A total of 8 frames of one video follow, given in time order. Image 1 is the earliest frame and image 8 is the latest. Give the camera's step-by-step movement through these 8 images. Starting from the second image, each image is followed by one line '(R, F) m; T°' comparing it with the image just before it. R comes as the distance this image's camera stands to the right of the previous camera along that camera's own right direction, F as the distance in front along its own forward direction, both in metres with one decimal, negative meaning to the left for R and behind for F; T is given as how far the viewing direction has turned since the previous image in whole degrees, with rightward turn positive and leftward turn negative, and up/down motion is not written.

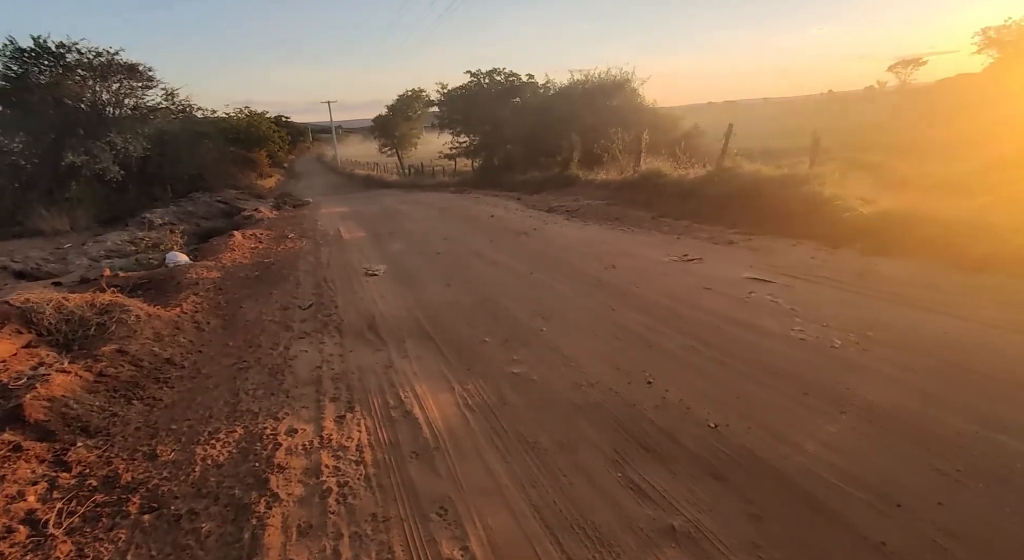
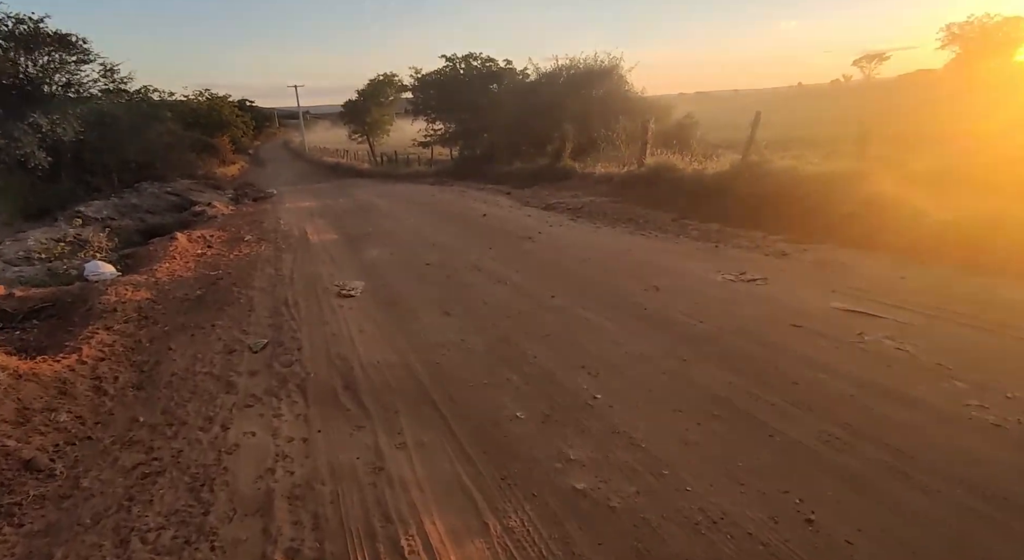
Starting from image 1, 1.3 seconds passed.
(-0.6, +1.9) m; +3°
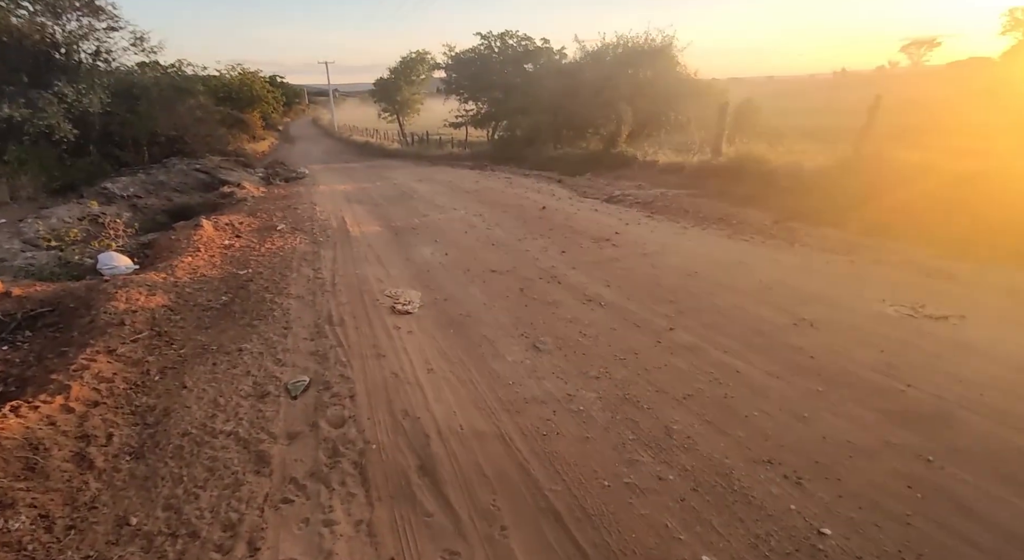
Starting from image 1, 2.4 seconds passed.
(-0.8, +1.6) m; -2°
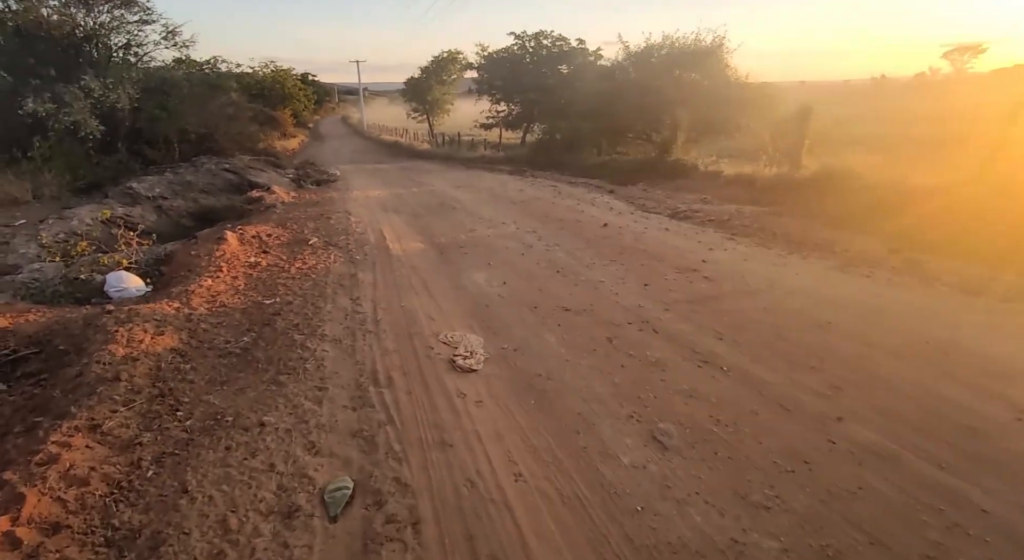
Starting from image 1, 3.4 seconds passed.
(-0.7, +1.3) m; -2°
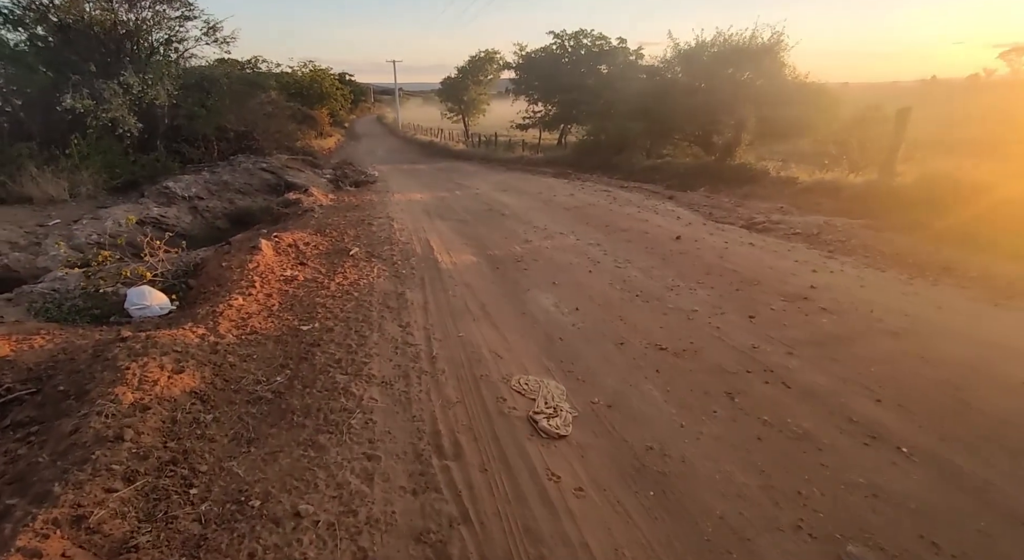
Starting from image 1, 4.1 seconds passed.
(-0.5, +1.1) m; -3°
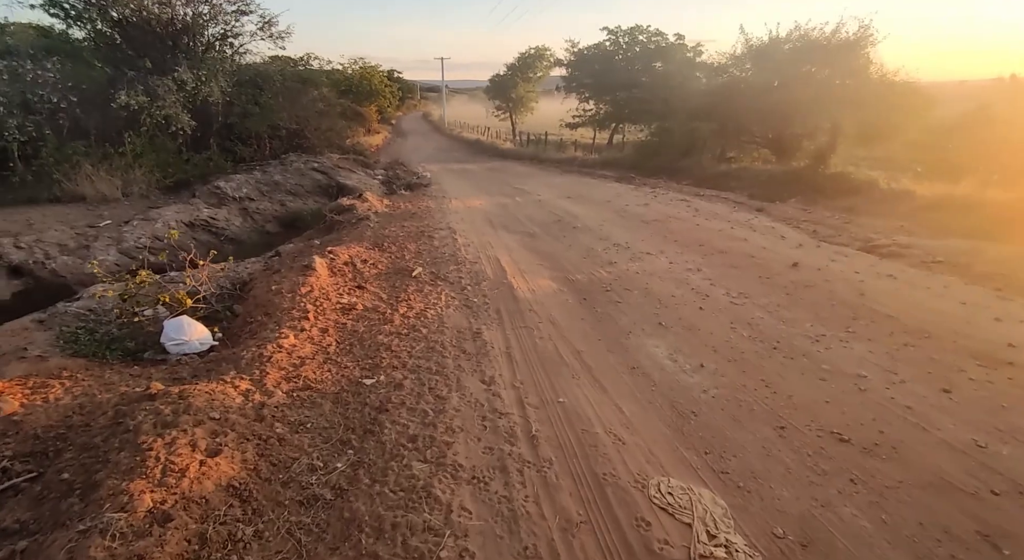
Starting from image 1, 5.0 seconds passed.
(-0.7, +1.2) m; -4°
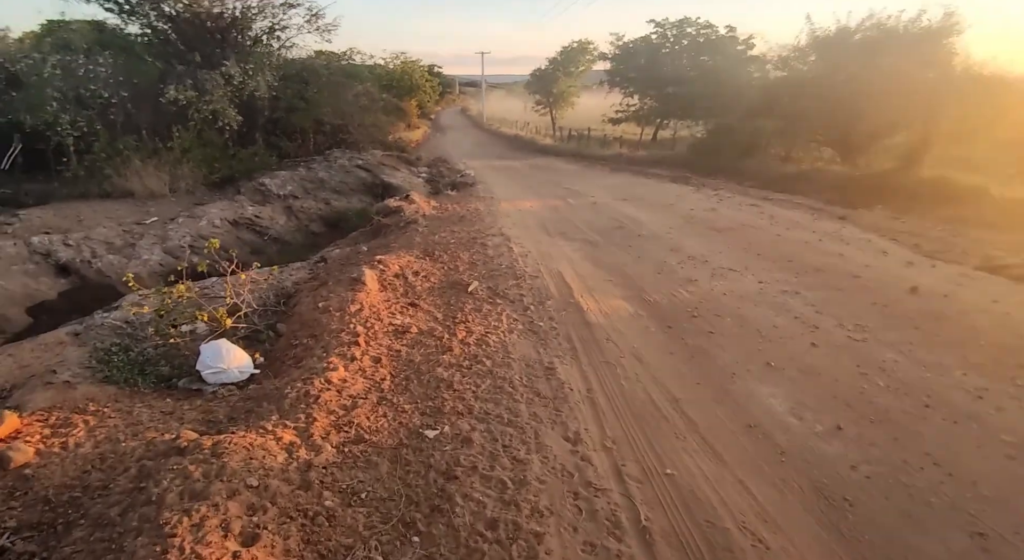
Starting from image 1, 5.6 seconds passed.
(-0.4, +0.8) m; -4°
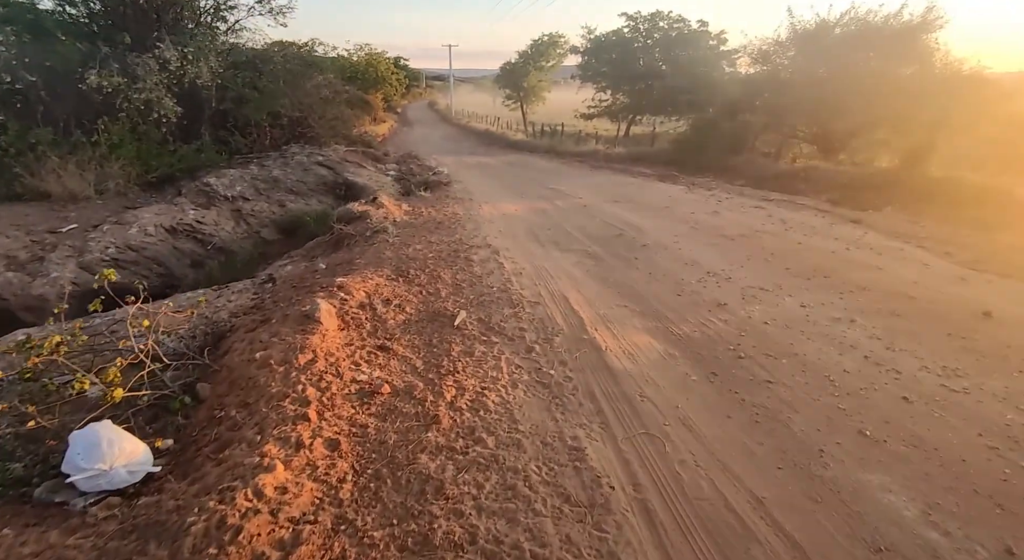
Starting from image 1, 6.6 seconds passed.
(-0.3, +1.4) m; +3°
